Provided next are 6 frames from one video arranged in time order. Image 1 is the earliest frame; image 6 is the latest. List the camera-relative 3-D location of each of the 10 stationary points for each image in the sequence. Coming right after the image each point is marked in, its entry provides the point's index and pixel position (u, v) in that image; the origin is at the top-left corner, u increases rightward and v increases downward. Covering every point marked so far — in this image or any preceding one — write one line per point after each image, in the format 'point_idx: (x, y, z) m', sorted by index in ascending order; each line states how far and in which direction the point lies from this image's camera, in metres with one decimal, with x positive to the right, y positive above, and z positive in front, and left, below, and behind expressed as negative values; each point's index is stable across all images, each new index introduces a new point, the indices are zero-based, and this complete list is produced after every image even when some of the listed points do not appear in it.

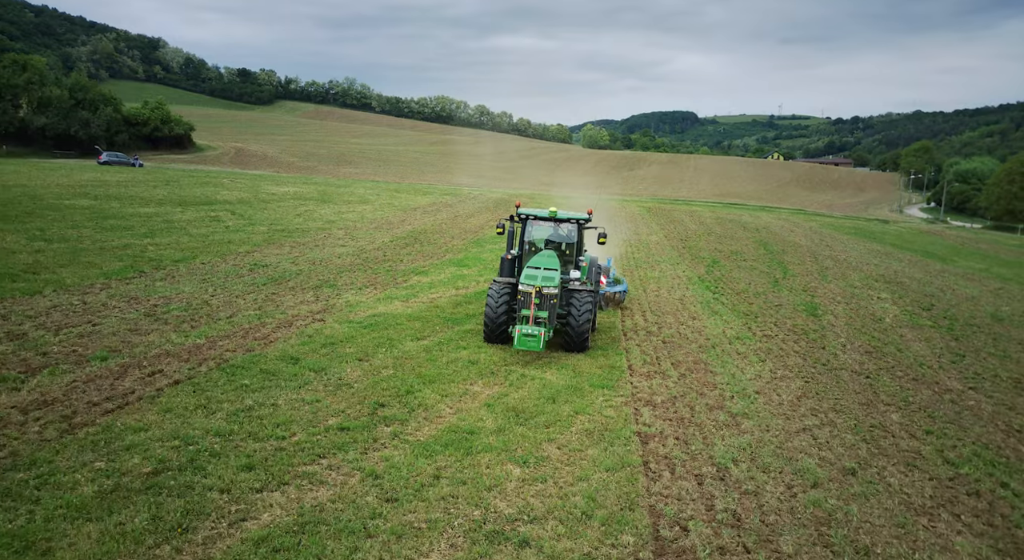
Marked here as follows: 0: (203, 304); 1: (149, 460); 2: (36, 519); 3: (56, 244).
0: (-5.7, -0.4, +12.0) m
1: (-3.1, -1.6, +5.7) m
2: (-3.3, -1.7, +4.7) m
3: (-11.5, +0.9, +16.2) m
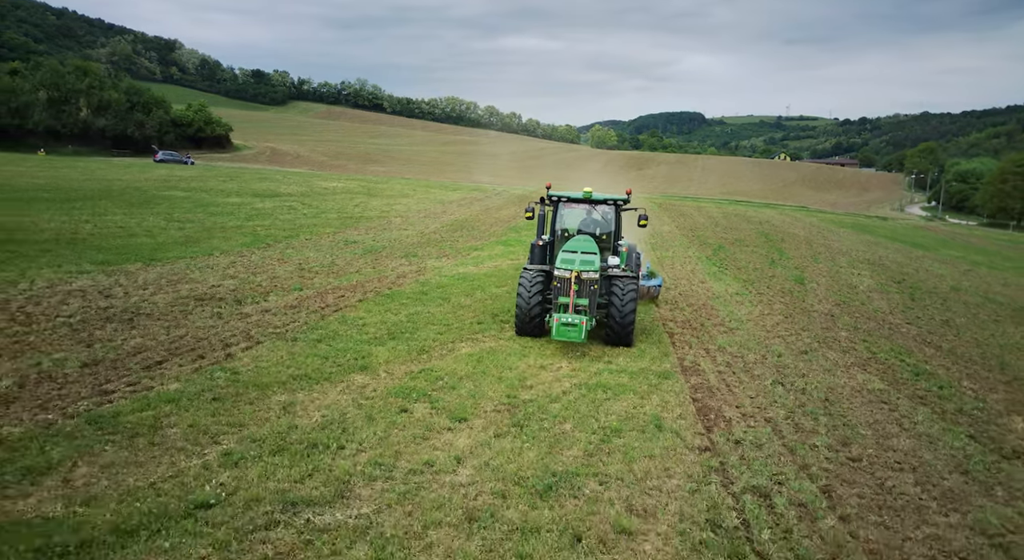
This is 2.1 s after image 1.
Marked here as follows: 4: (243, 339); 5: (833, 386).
0: (-4.4, +0.4, +16.0) m
1: (-1.9, -0.7, +9.6) m
2: (-2.1, -0.8, +8.6) m
3: (-10.1, +1.7, +20.2) m
4: (-3.4, -0.7, +8.4) m
5: (+4.2, -1.4, +8.5) m
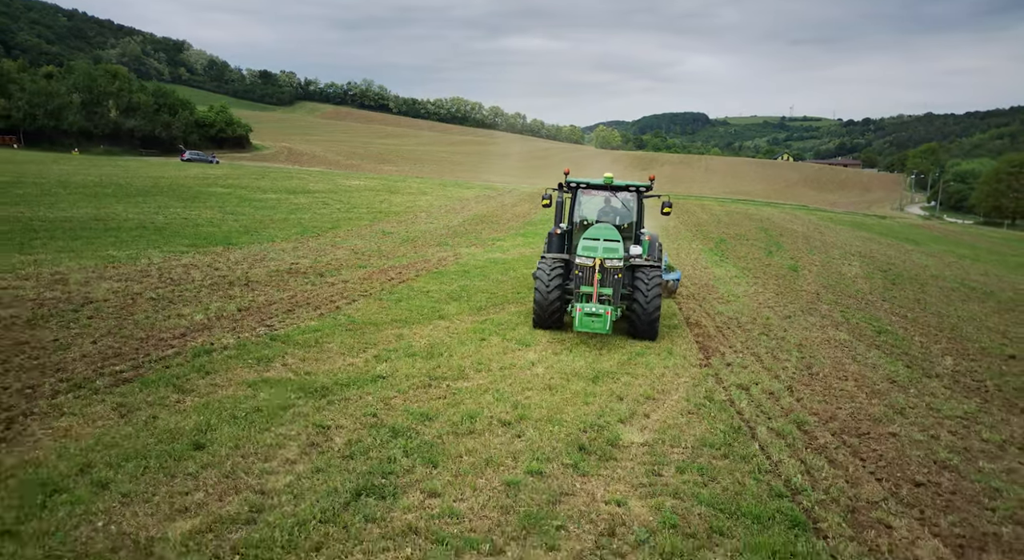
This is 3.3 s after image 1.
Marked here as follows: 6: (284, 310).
0: (-3.7, +0.9, +18.2) m
1: (-1.2, -0.2, +11.9) m
2: (-1.4, -0.3, +10.8) m
3: (-9.4, +2.2, +22.4) m
4: (-2.8, -0.3, +10.7) m
5: (+4.9, -0.9, +10.7) m
6: (-3.2, -0.4, +9.1) m
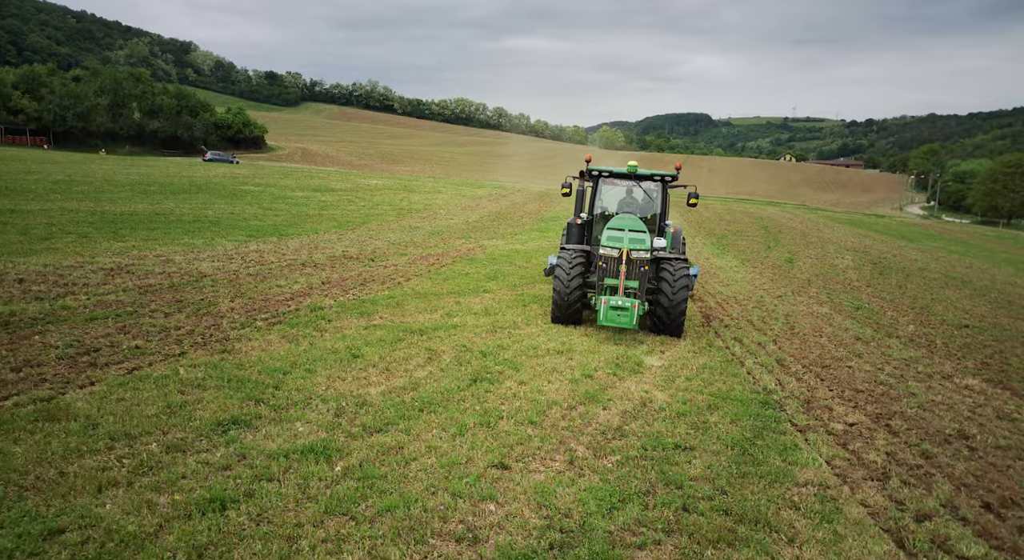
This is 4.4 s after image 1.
0: (-3.1, +1.2, +20.1) m
1: (-0.6, +0.1, +13.7) m
2: (-0.8, 0.0, +12.7) m
3: (-8.7, +2.6, +24.4) m
4: (-2.2, +0.1, +12.6) m
5: (+5.5, -0.6, +12.5) m
6: (-2.6, -0.1, +11.0) m
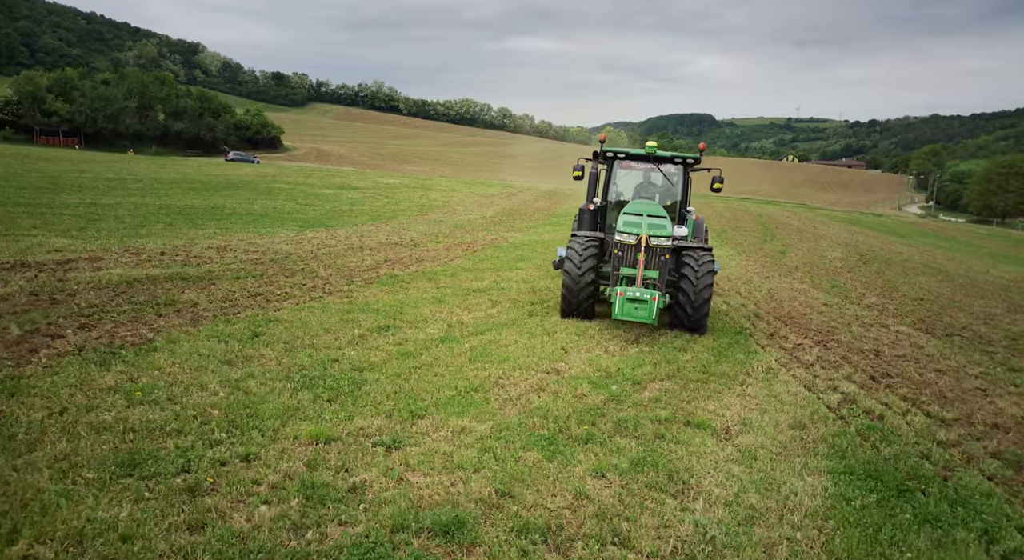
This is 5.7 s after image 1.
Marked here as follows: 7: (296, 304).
0: (-2.4, +1.7, +22.4) m
1: (0.0, +0.6, +16.0) m
2: (-0.2, +0.5, +15.0) m
3: (-8.1, +3.0, +26.7) m
4: (-1.6, +0.5, +14.9) m
5: (+6.1, -0.2, +14.8) m
6: (-2.0, +0.4, +13.3) m
7: (-2.4, -0.3, +7.4) m
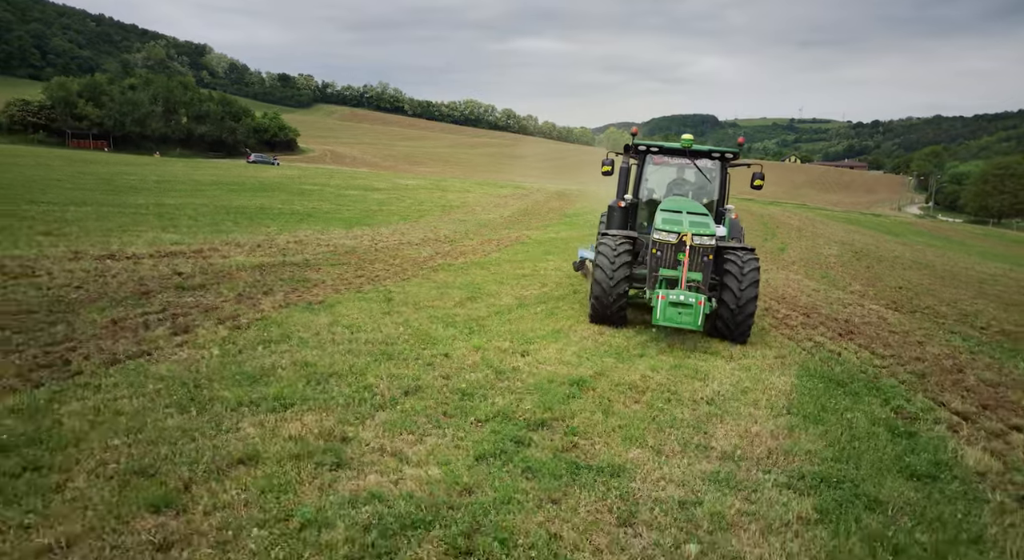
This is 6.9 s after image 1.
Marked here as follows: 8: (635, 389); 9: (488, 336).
0: (-1.6, +1.9, +24.5) m
1: (+0.8, +0.8, +18.1) m
2: (+0.5, +0.7, +17.1) m
3: (-7.2, +3.2, +28.8) m
4: (-0.8, +0.8, +17.0) m
5: (+6.9, +0.1, +16.8) m
6: (-1.2, +0.6, +15.4) m
7: (-1.7, 0.0, +9.5) m
8: (+0.9, -0.8, +4.8) m
9: (-0.2, -0.5, +6.1) m
